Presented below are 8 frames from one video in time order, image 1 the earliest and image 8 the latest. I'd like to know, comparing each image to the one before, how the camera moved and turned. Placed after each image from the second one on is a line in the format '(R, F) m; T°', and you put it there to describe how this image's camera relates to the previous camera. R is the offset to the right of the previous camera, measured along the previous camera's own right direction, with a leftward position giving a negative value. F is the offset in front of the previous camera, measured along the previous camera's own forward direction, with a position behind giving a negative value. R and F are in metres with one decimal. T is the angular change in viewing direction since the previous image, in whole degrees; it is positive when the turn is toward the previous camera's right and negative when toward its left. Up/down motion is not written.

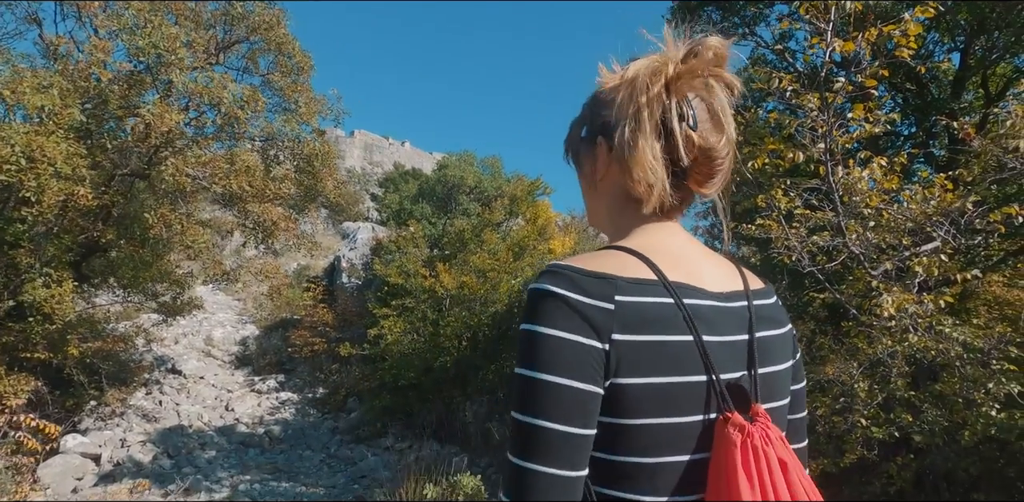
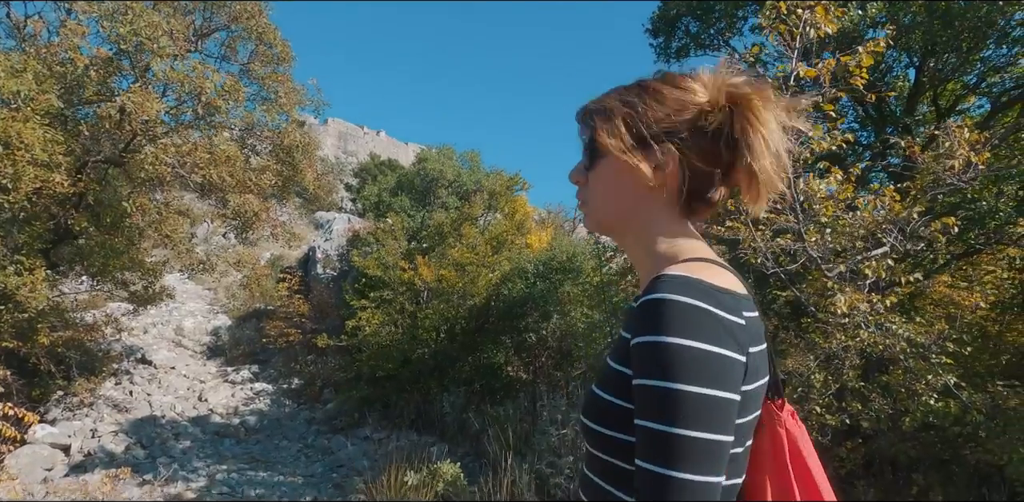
(-0.1, -0.2) m; +3°
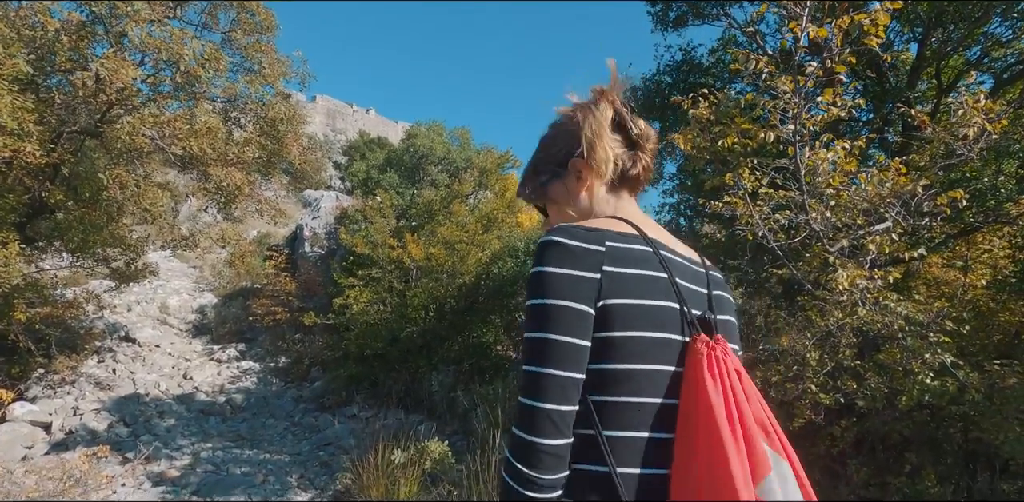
(0.0, +0.1) m; +1°
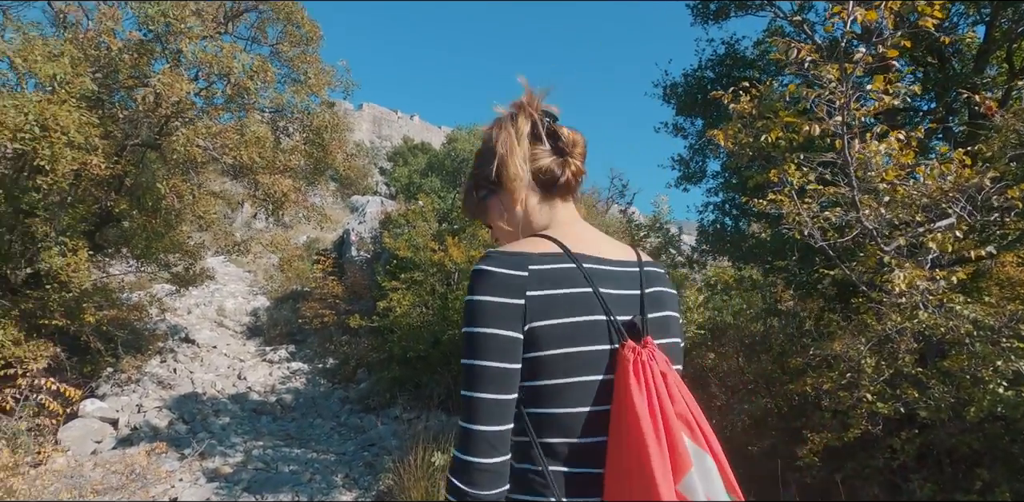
(+0.1, 0.0) m; -5°
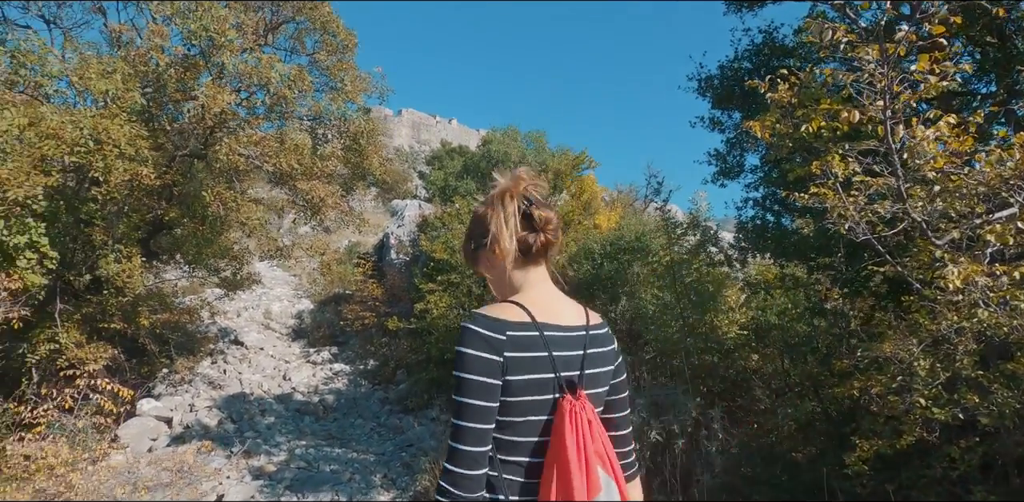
(+0.1, +0.1) m; -4°
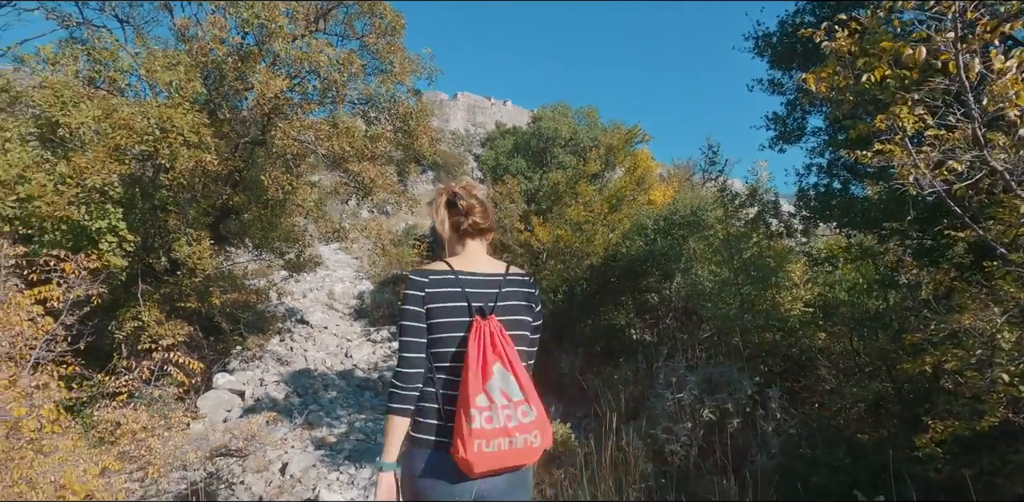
(+0.1, +0.1) m; -6°
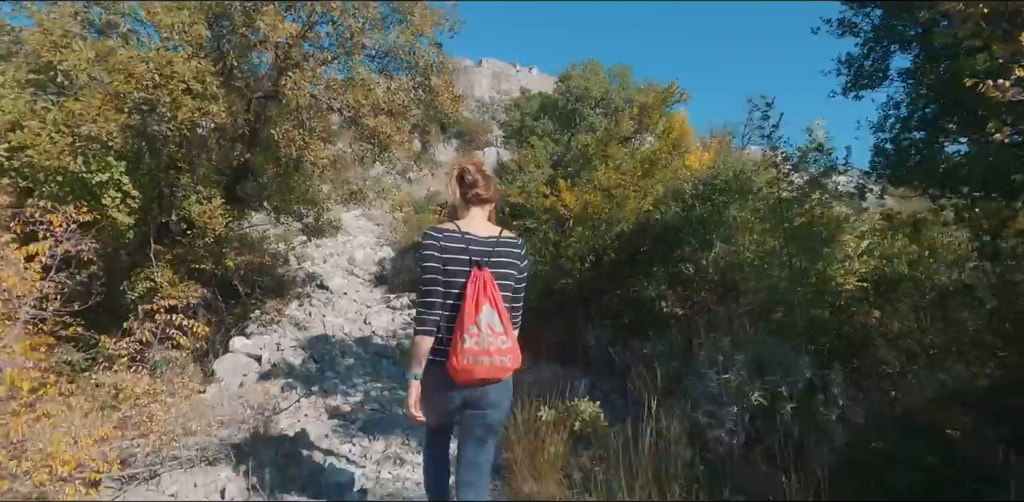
(0.0, +0.5) m; -2°
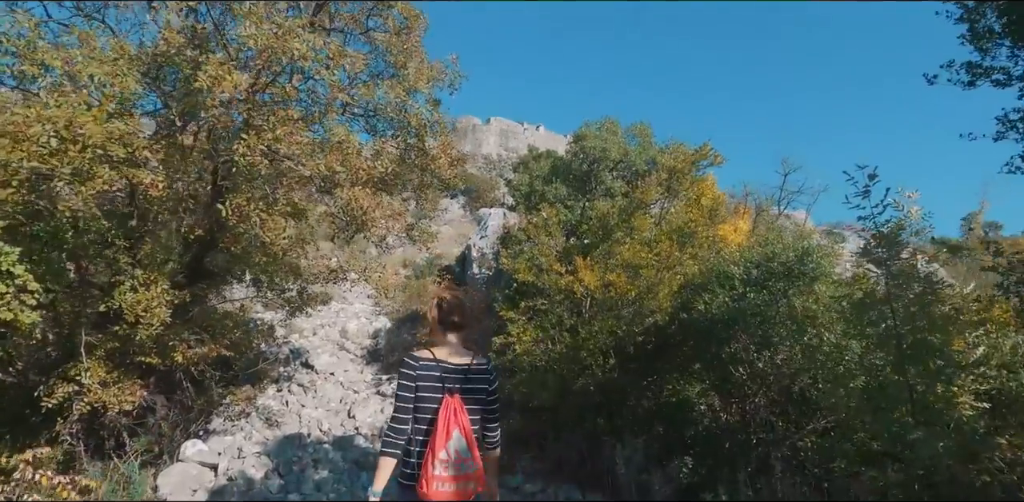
(0.0, +1.5) m; -1°
